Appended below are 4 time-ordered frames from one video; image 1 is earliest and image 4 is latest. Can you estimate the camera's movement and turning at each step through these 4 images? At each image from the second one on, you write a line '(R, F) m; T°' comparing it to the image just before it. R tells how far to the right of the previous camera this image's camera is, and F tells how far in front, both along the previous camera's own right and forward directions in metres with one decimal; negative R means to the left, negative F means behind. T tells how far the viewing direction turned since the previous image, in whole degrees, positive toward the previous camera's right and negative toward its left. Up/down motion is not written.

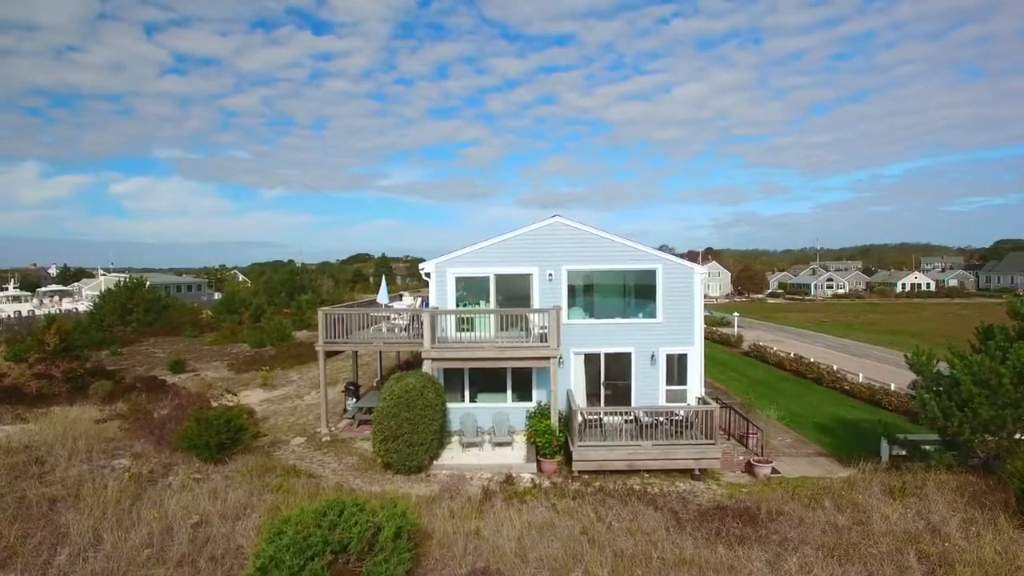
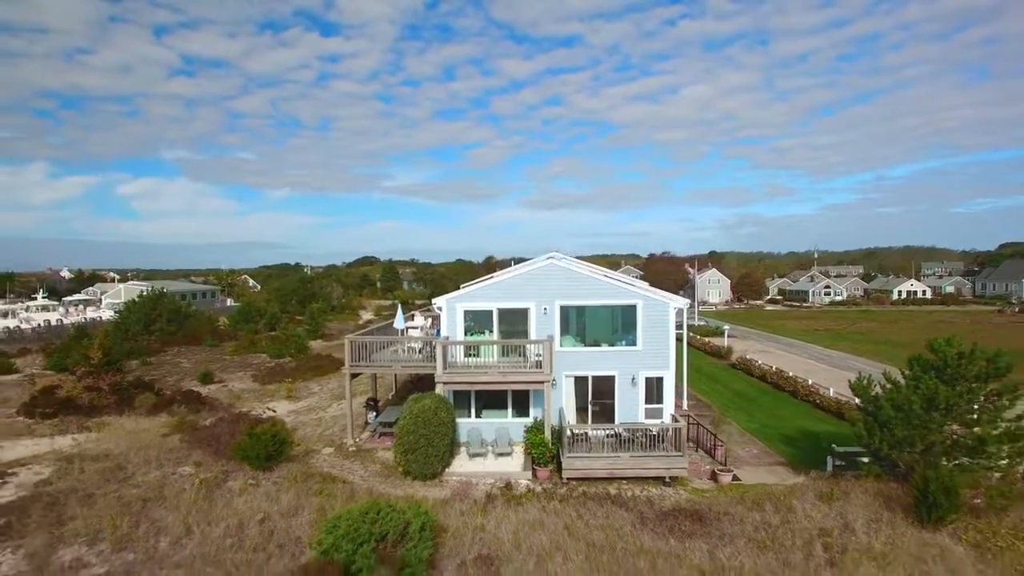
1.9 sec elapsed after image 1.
(+0.1, -2.1) m; 0°
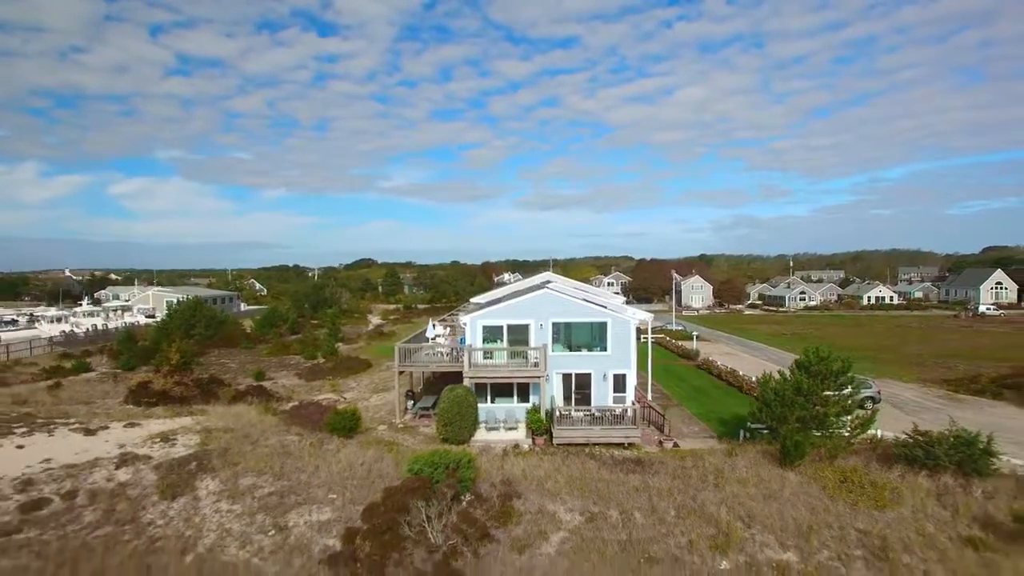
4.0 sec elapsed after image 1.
(-0.4, -5.8) m; 0°
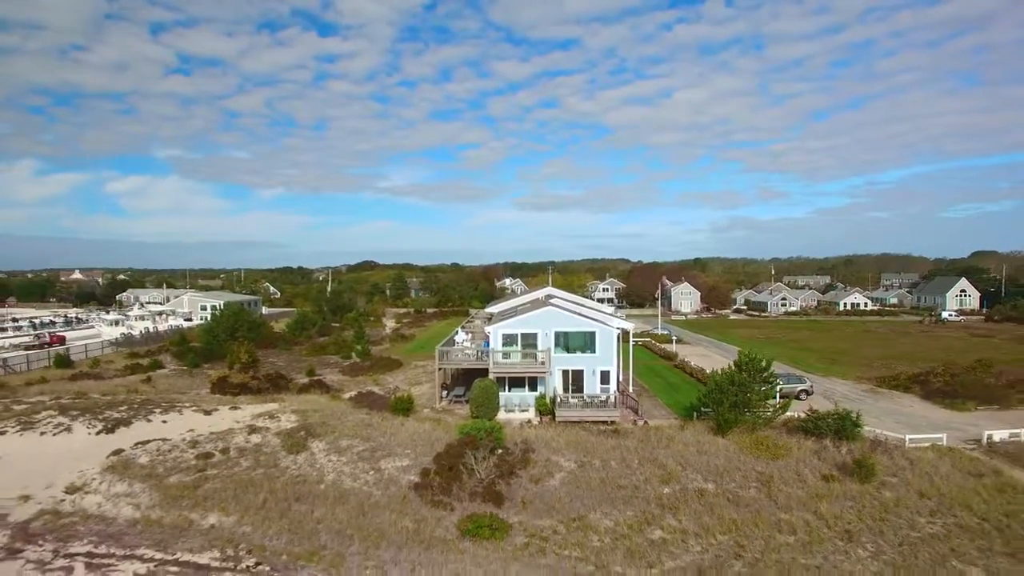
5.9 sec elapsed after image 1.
(-0.7, -6.8) m; 0°
